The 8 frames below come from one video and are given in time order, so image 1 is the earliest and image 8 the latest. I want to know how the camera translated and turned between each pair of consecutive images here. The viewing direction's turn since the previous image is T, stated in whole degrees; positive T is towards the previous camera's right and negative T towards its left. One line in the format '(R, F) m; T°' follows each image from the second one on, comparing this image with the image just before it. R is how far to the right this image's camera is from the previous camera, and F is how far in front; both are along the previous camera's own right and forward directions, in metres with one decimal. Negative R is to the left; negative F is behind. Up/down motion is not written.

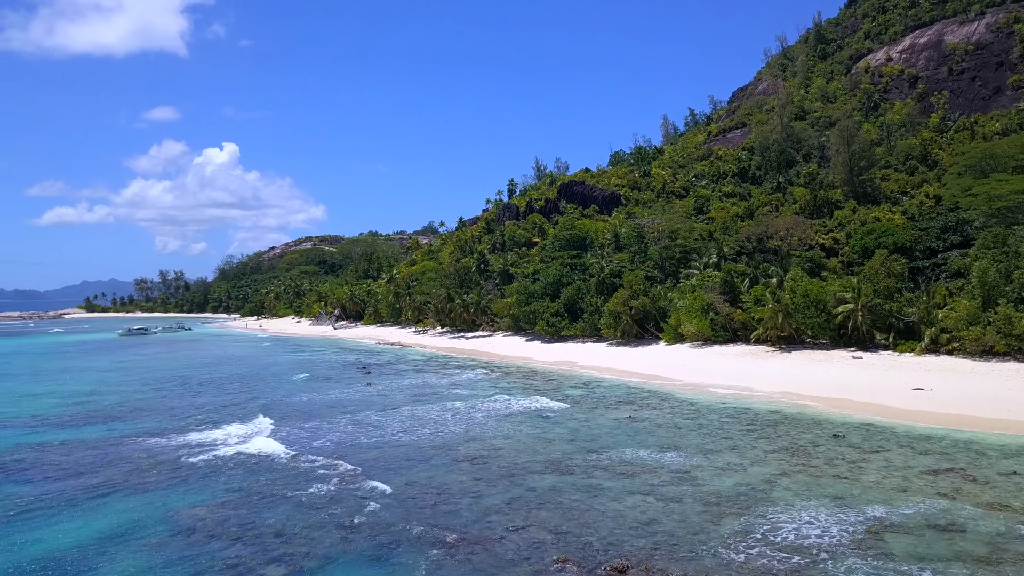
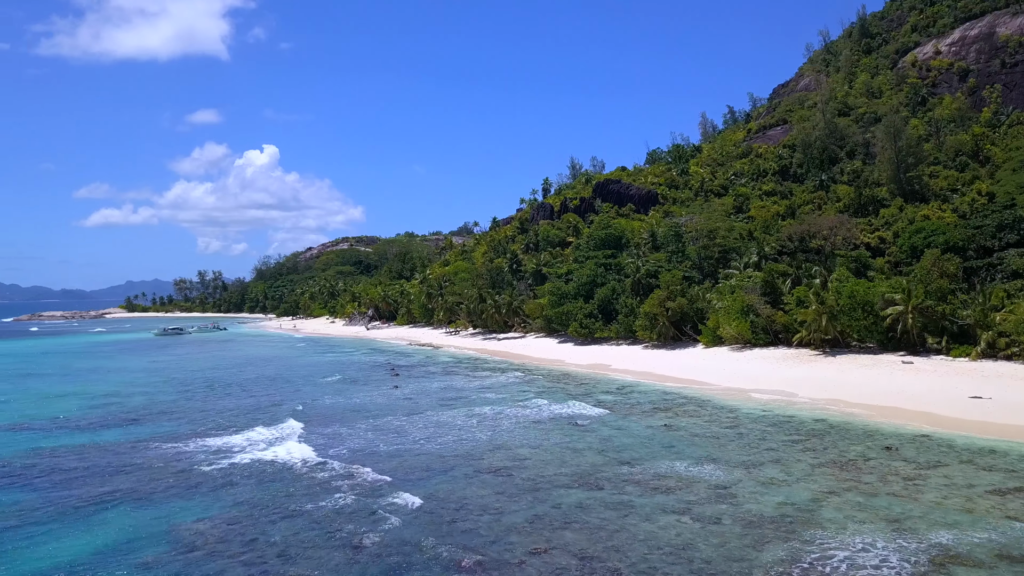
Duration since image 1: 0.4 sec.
(+0.2, +1.1) m; -2°
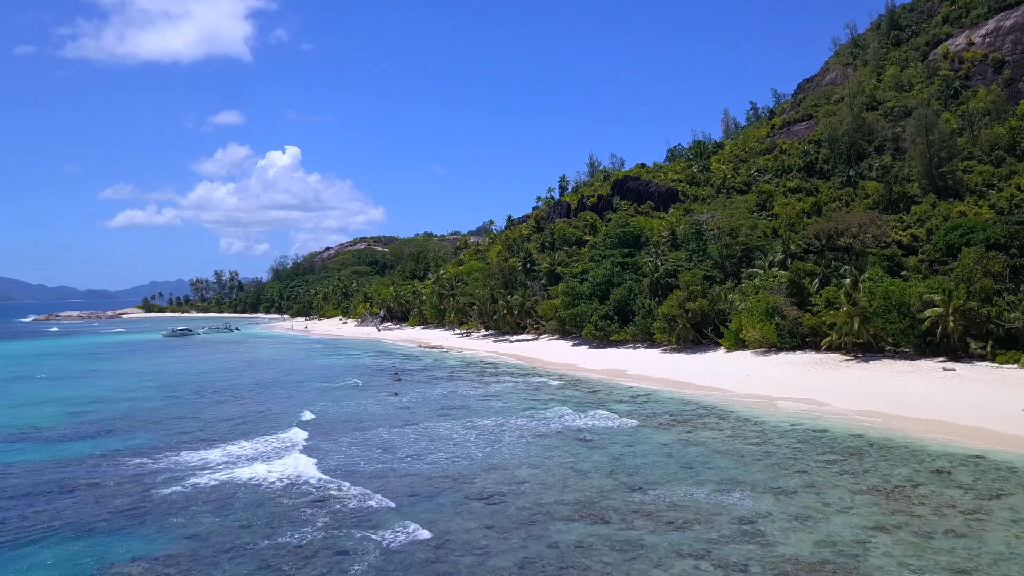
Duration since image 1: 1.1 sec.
(+0.4, +2.1) m; -1°
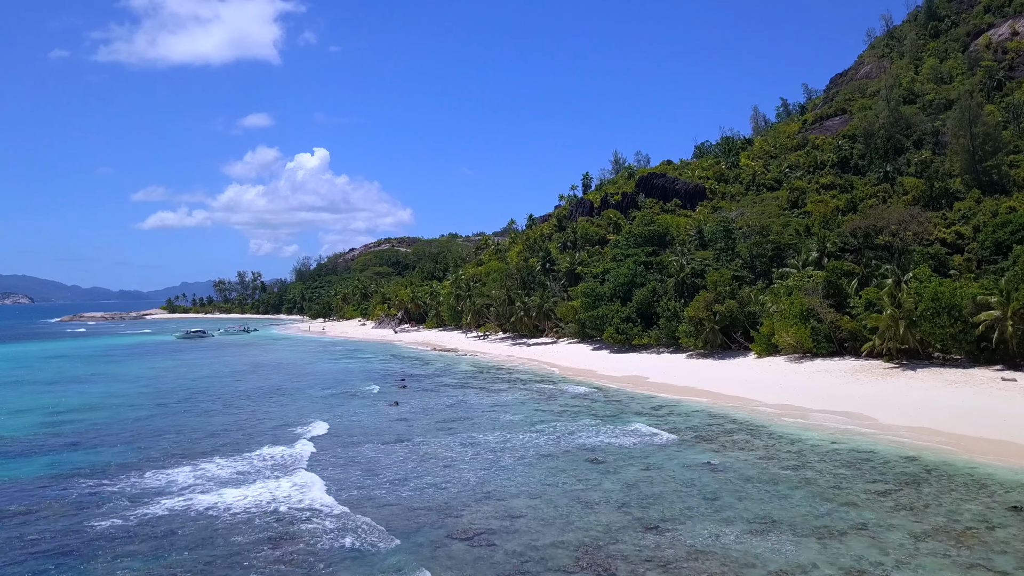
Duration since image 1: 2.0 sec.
(+0.5, +2.3) m; -2°
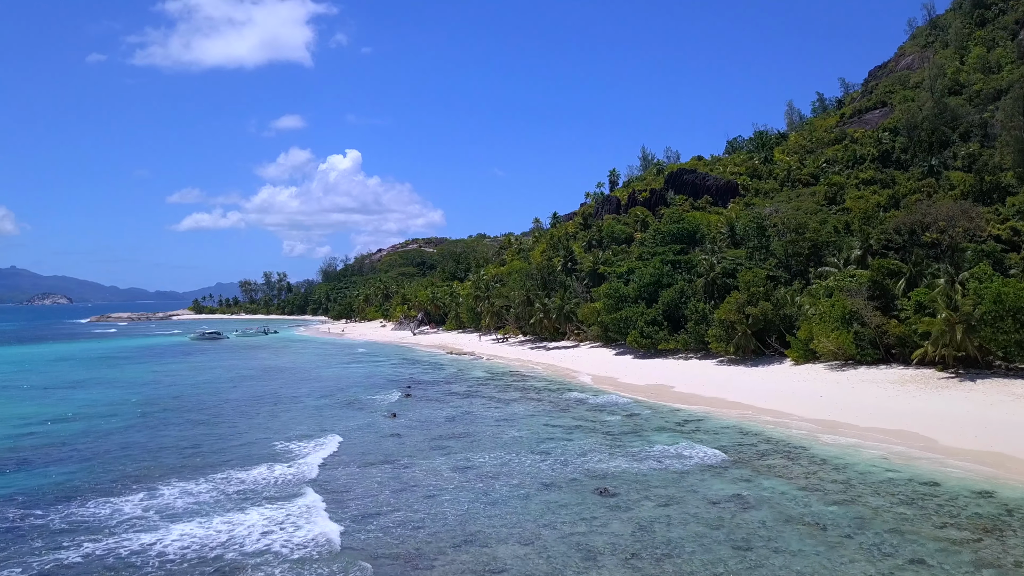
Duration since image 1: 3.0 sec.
(+0.6, +2.6) m; -2°
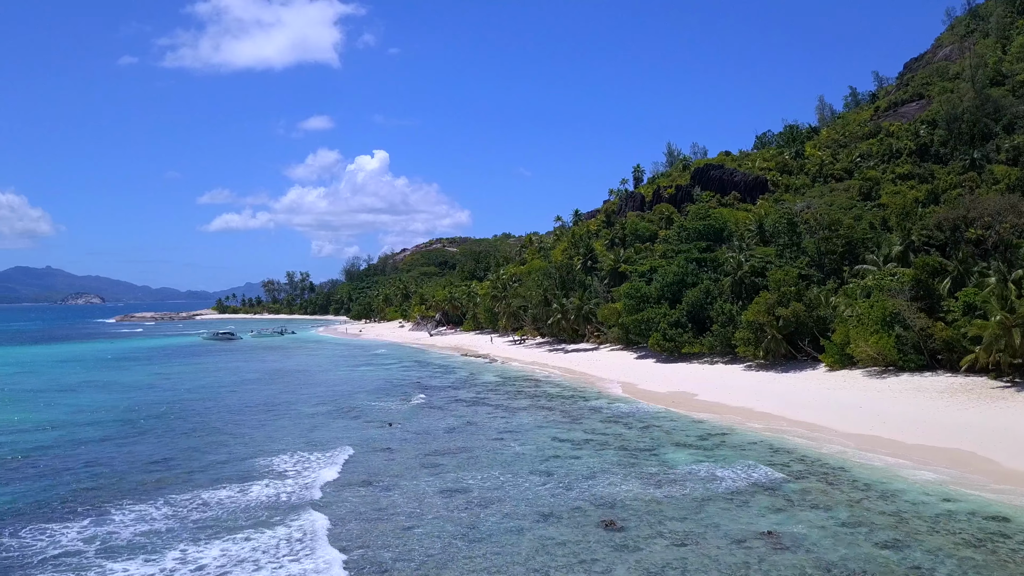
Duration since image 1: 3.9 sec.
(+0.5, +2.1) m; -2°
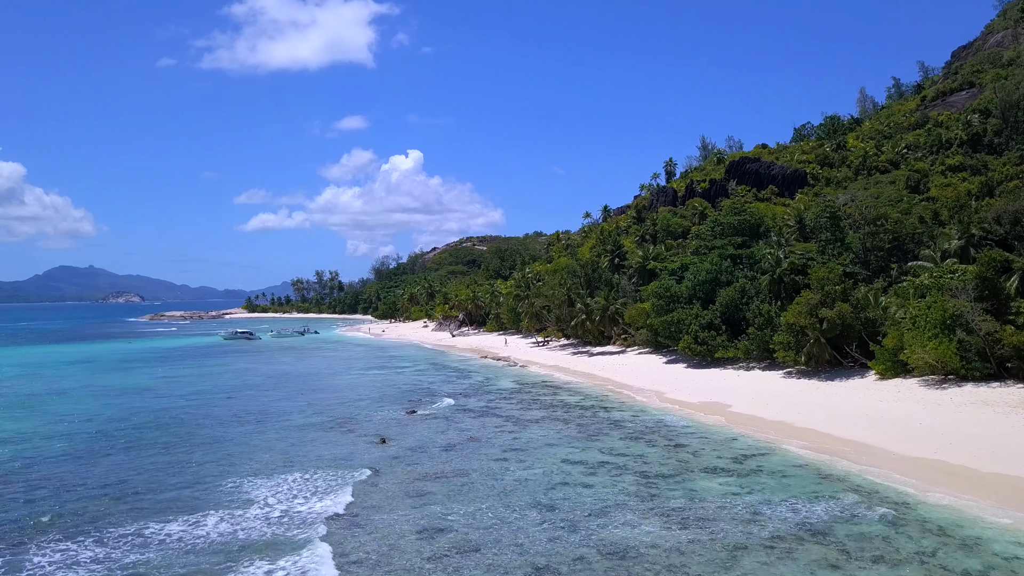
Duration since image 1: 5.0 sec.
(+0.6, +2.6) m; -2°
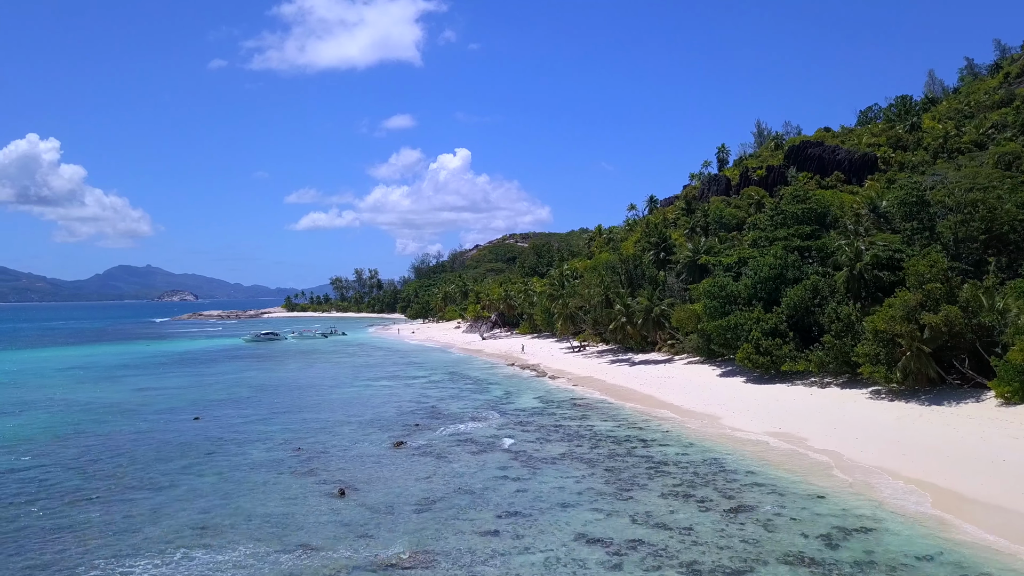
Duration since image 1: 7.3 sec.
(+0.8, +5.3) m; -3°
